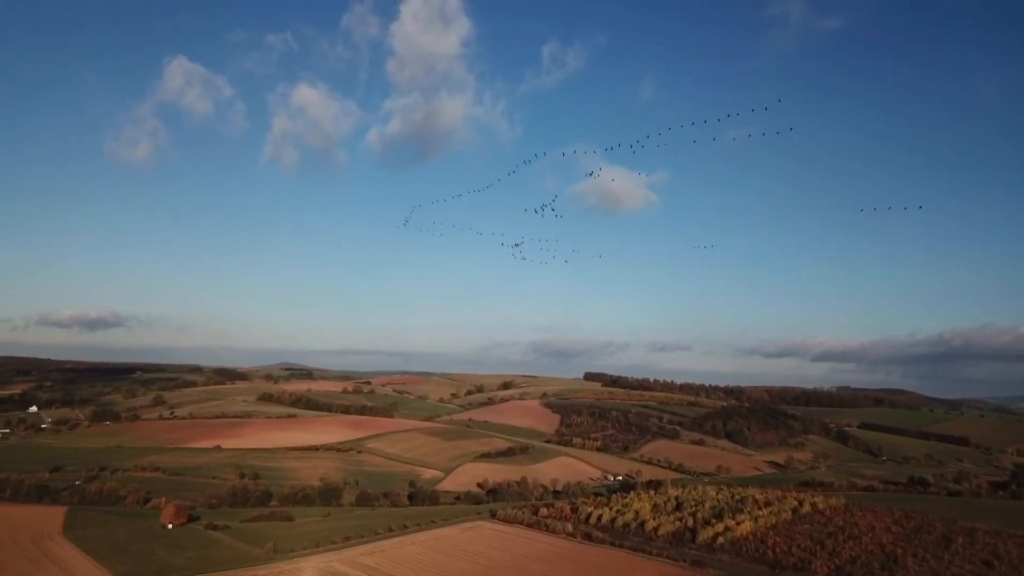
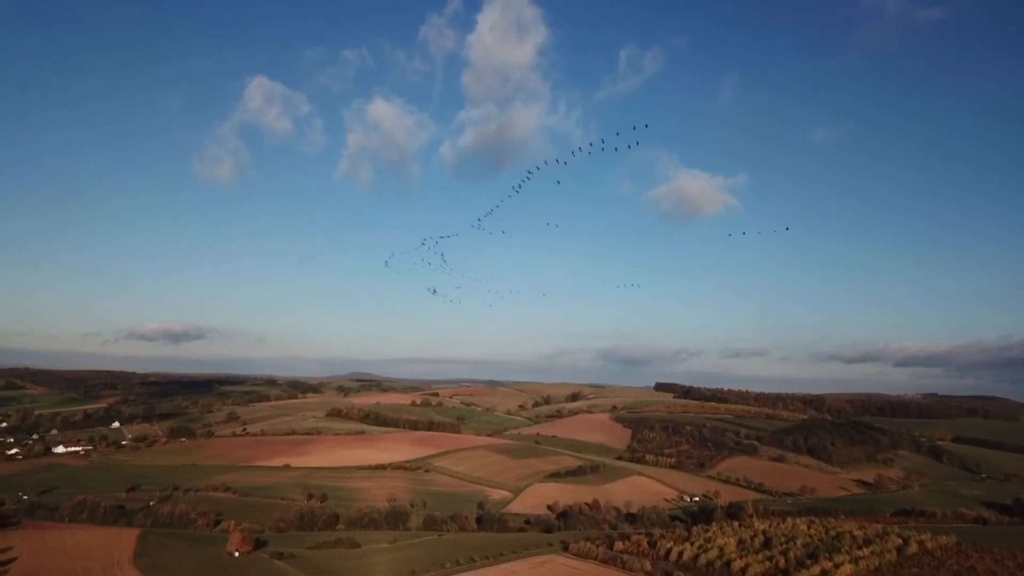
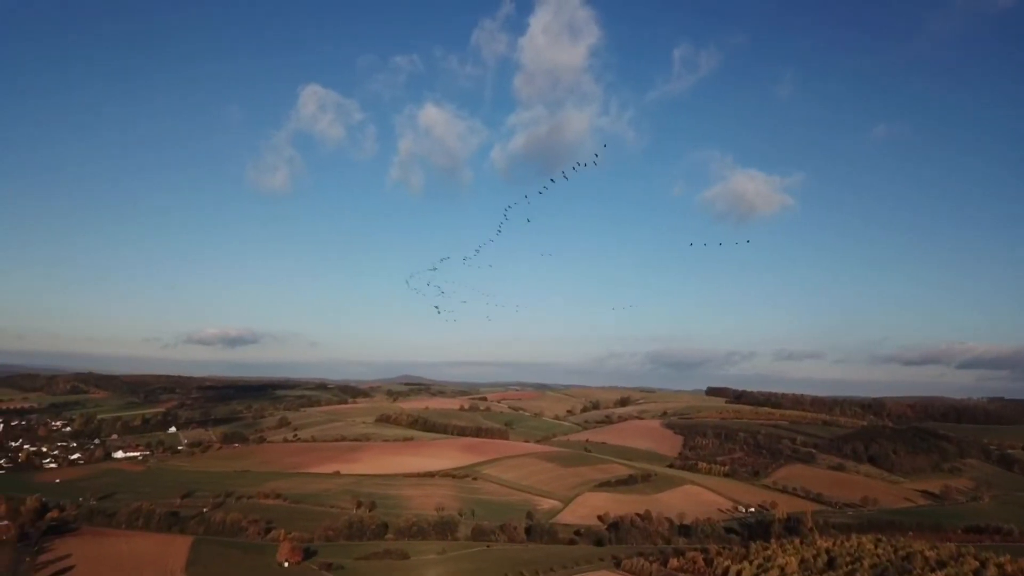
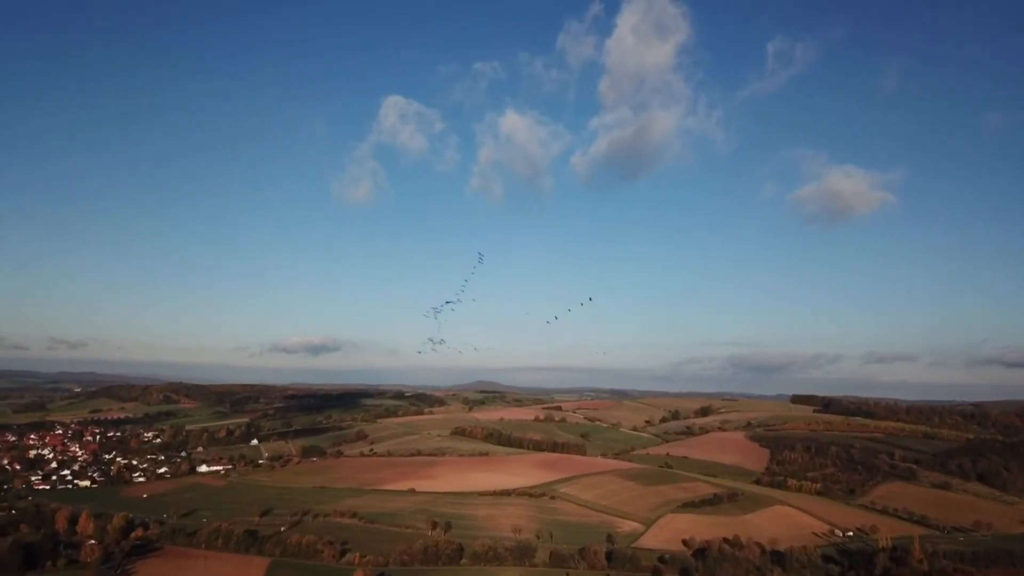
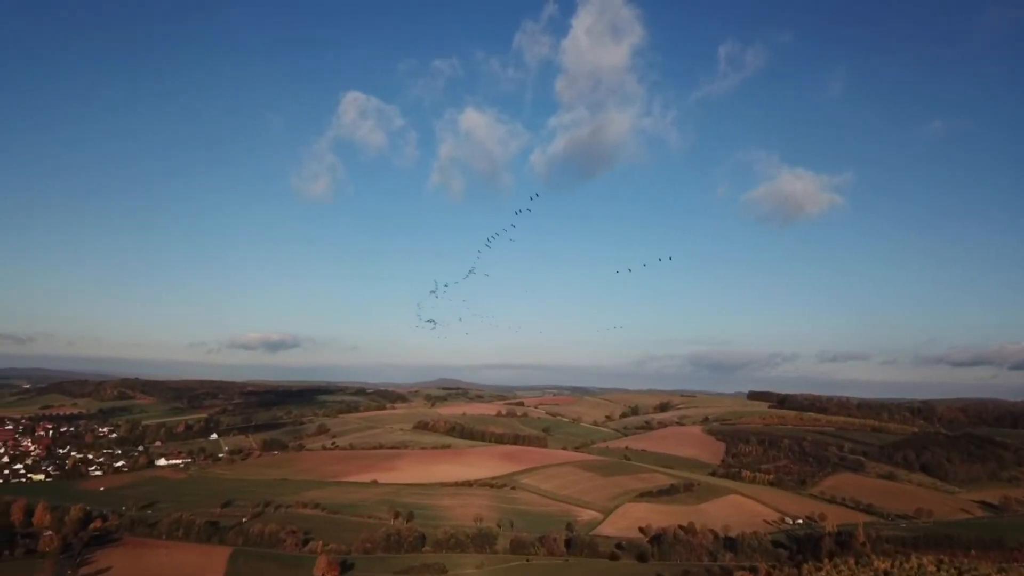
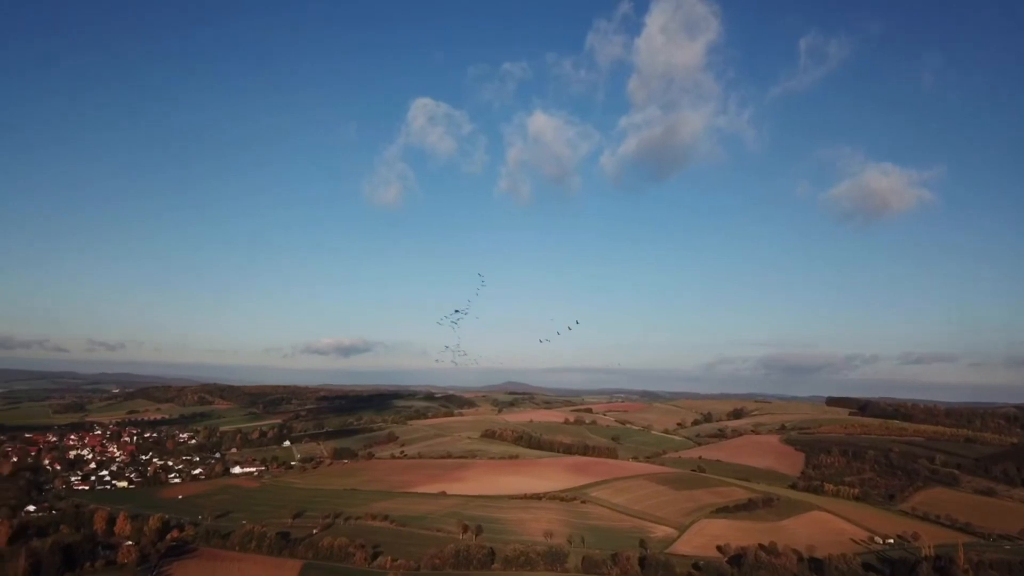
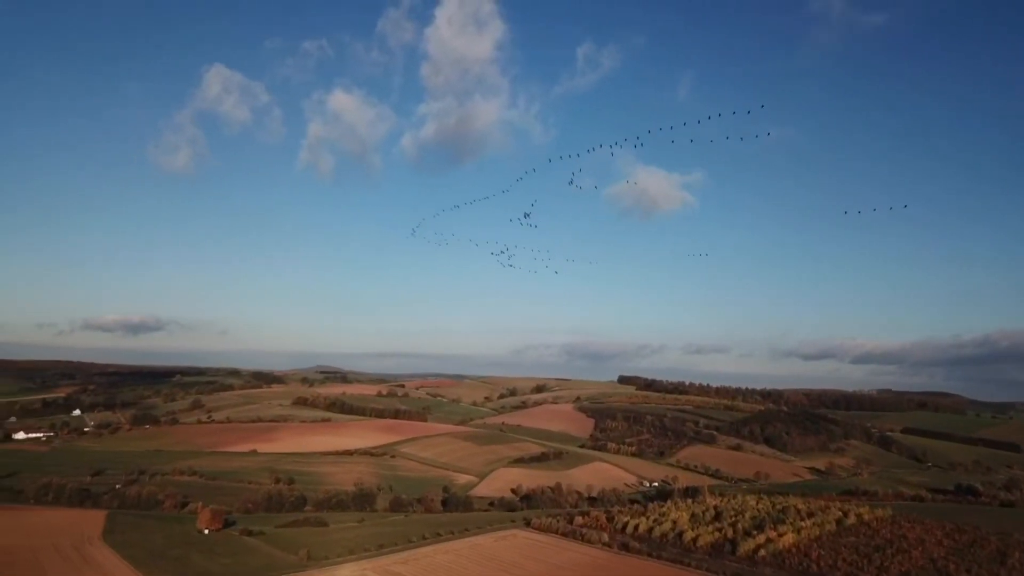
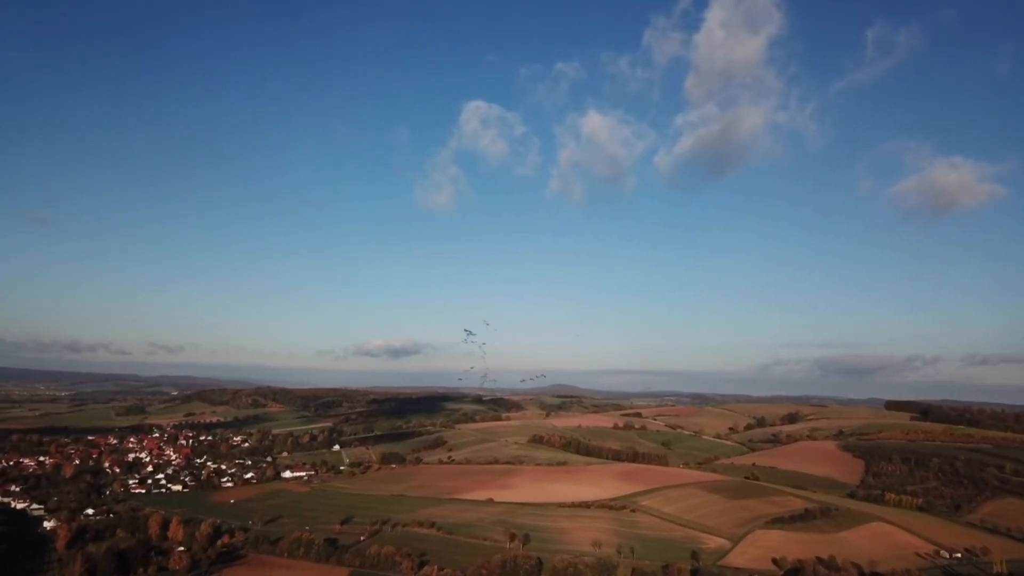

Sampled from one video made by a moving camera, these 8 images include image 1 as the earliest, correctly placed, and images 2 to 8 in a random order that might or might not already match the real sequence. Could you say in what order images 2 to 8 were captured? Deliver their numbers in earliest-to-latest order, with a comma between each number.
7, 2, 3, 5, 4, 6, 8
